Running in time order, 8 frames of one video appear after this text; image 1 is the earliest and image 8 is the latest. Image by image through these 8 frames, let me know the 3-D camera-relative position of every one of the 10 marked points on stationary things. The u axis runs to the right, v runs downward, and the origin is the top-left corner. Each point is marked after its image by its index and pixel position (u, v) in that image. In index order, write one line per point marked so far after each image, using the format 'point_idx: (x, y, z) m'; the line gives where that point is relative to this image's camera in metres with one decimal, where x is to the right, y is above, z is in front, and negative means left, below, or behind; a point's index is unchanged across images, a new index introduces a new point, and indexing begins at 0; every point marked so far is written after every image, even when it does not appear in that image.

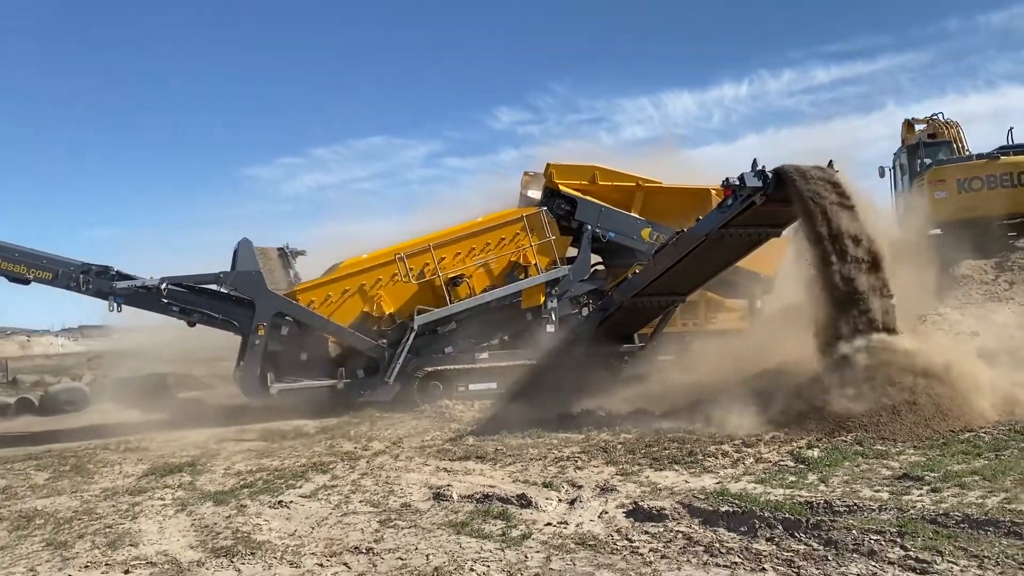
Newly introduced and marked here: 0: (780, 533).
0: (+1.5, -1.4, +4.3) m
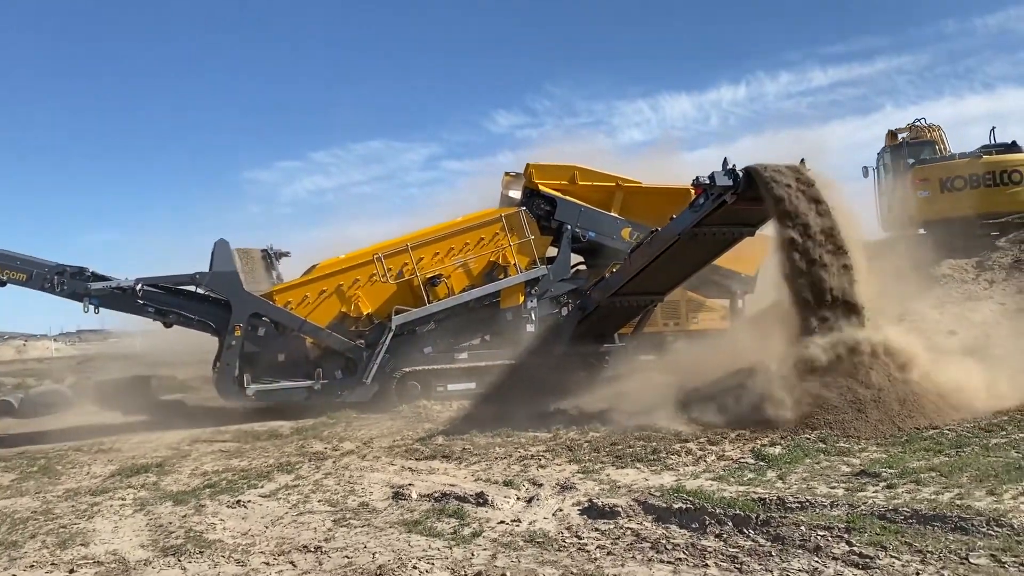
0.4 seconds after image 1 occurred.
0: (+1.2, -1.4, +4.2) m
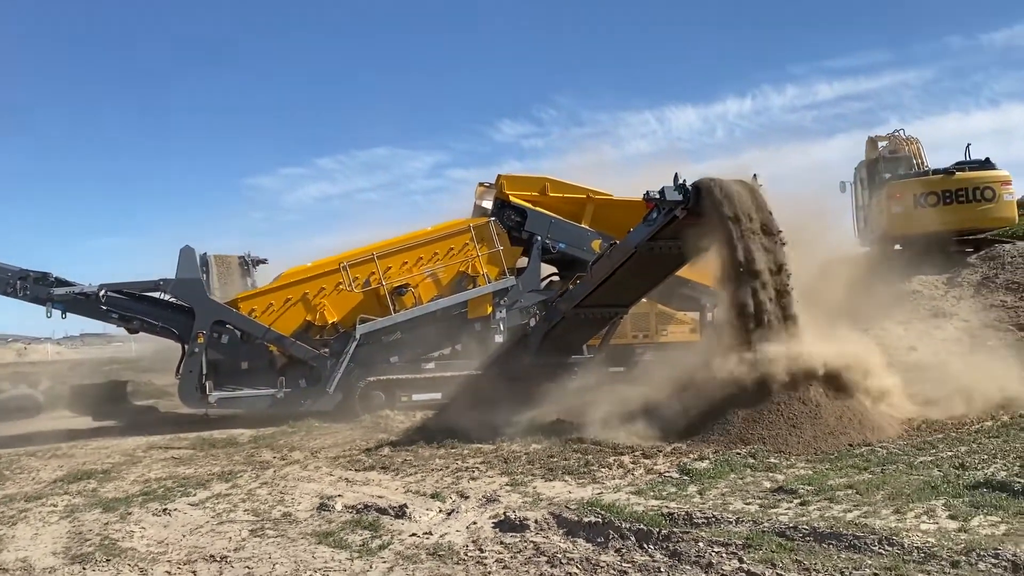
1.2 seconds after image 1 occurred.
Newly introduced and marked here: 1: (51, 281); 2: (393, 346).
0: (+0.7, -1.4, +4.1) m
1: (-7.1, +0.1, +11.3) m
2: (-2.0, -1.0, +12.2) m
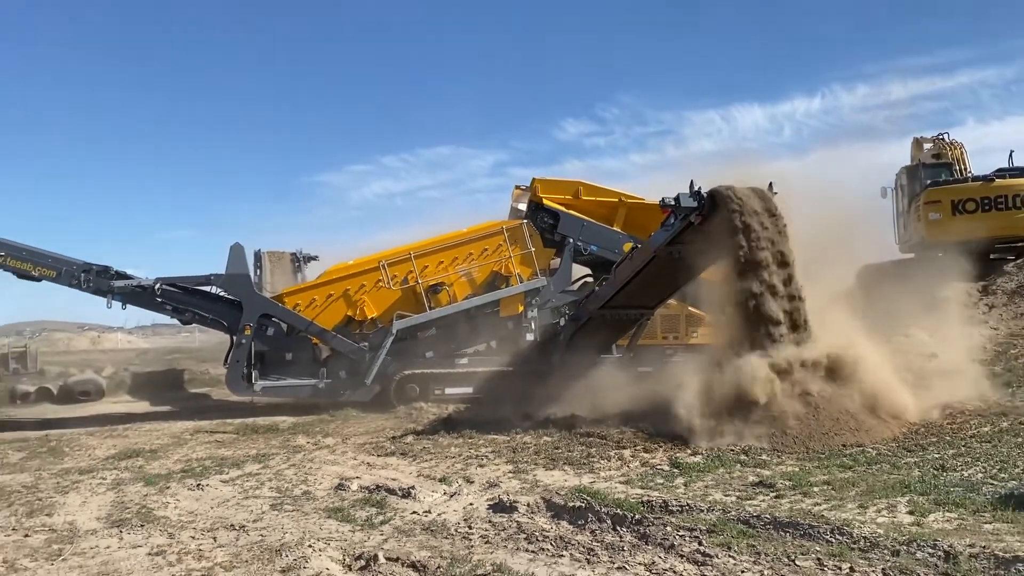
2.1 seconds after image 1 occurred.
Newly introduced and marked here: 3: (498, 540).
0: (+0.6, -1.4, +4.5) m
1: (-6.6, +0.2, +12.2) m
2: (-1.5, -0.9, +12.7) m
3: (-0.1, -1.5, +4.4) m
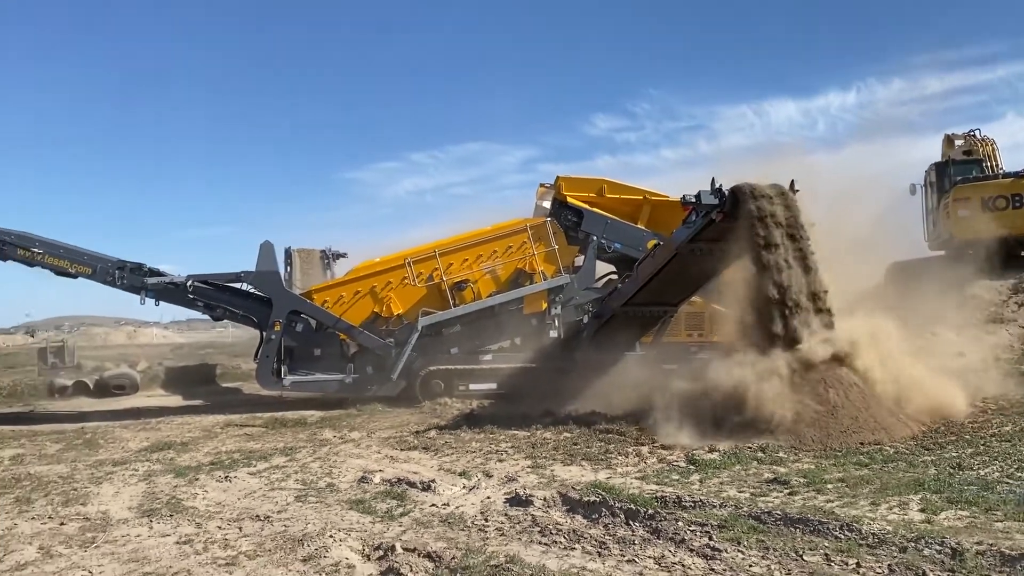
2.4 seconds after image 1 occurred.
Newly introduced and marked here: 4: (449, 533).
0: (+0.7, -1.4, +4.5) m
1: (-6.2, +0.3, +12.5) m
2: (-1.0, -0.9, +12.8) m
3: (0.0, -1.5, +4.5) m
4: (-0.4, -1.5, +4.6) m
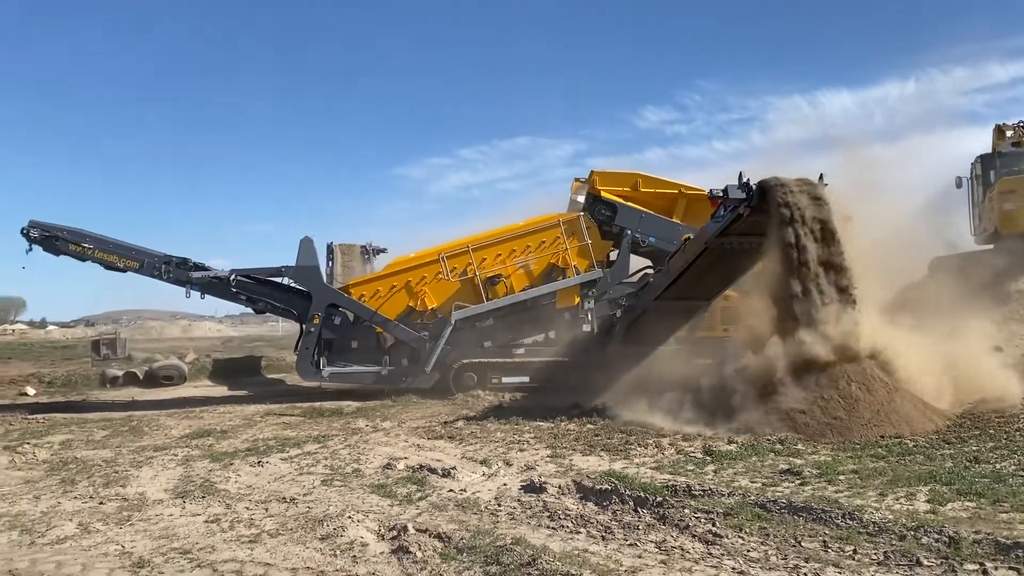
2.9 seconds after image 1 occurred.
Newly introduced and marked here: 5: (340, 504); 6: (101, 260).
0: (+0.7, -1.4, +4.6) m
1: (-5.7, +0.4, +13.0) m
2: (-0.5, -0.8, +13.0) m
3: (+0.1, -1.4, +4.6) m
4: (-0.3, -1.5, +4.7) m
5: (-1.2, -1.5, +5.3) m
6: (-7.2, +0.5, +12.9) m
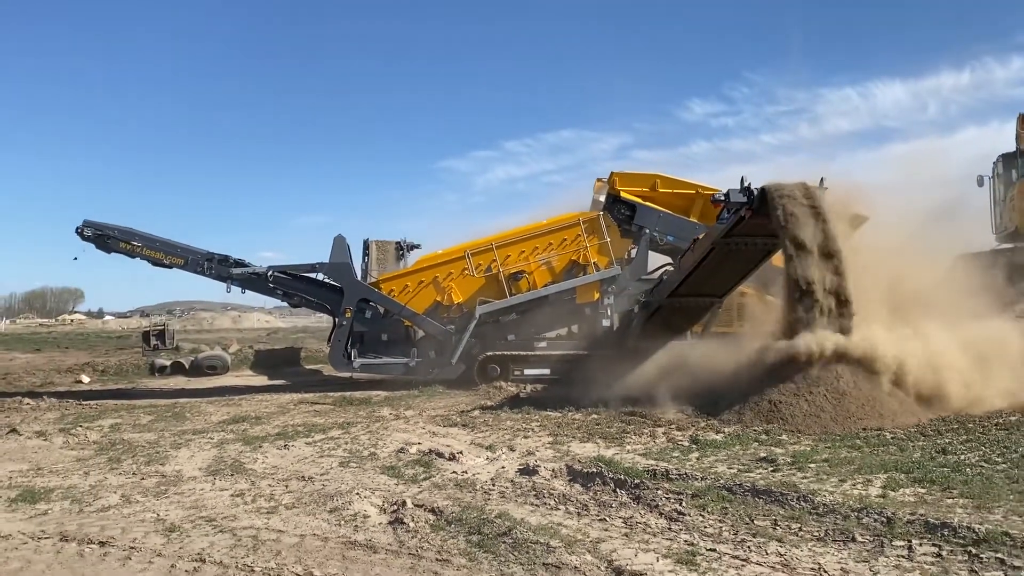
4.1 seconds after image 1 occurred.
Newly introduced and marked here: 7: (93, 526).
0: (+0.7, -1.4, +5.1) m
1: (-5.3, +0.5, +13.8) m
2: (-0.1, -0.7, +13.5) m
3: (0.0, -1.4, +5.1) m
4: (-0.4, -1.5, +5.2) m
5: (-1.2, -1.5, +5.8) m
6: (-6.8, +0.6, +13.7) m
7: (-2.8, -1.6, +5.0) m
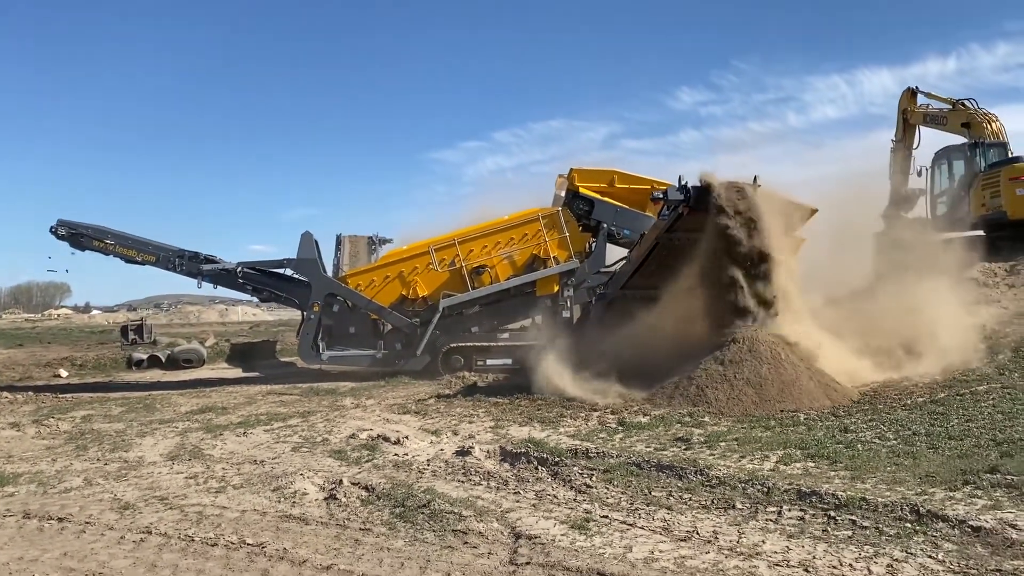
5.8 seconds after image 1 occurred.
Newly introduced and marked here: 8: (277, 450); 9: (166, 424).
0: (+0.1, -1.3, +5.5) m
1: (-5.9, +0.6, +14.0) m
2: (-0.8, -0.6, +13.9) m
3: (-0.5, -1.4, +5.5) m
4: (-0.9, -1.4, +5.6) m
5: (-1.8, -1.5, +6.2) m
6: (-7.4, +0.7, +14.0) m
7: (-3.3, -1.6, +5.4) m
8: (-2.2, -1.5, +7.0) m
9: (-4.3, -1.7, +9.2) m
